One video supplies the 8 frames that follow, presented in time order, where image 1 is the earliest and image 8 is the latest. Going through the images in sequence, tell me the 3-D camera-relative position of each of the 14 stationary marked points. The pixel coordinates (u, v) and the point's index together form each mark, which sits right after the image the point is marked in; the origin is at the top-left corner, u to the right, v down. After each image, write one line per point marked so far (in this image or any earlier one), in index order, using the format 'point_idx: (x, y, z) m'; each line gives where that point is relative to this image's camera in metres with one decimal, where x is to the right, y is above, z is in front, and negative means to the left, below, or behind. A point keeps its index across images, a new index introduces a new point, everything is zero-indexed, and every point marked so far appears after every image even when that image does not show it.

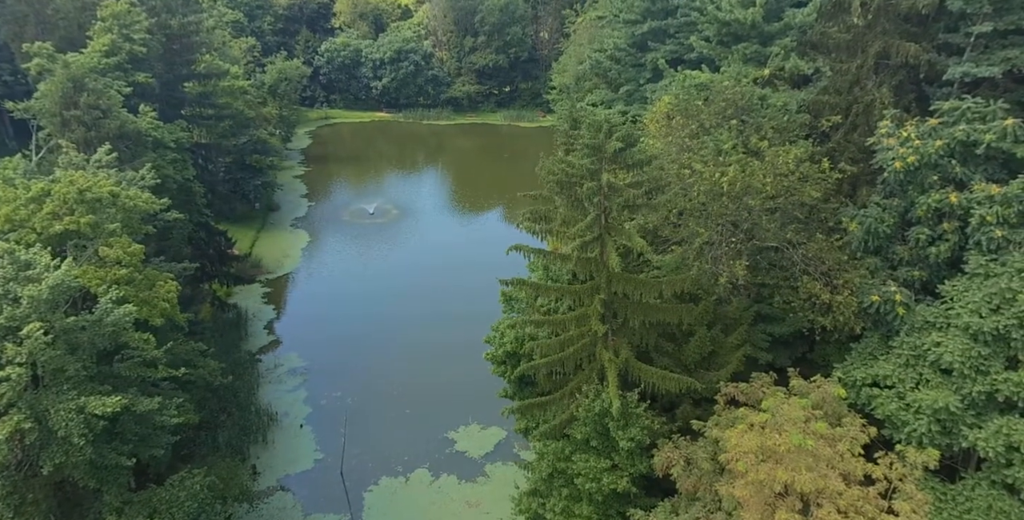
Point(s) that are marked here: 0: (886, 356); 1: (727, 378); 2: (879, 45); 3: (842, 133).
0: (+8.0, -2.1, +14.9) m
1: (+5.0, -2.8, +16.3) m
2: (+9.0, +5.2, +17.0) m
3: (+8.3, +3.2, +17.6) m
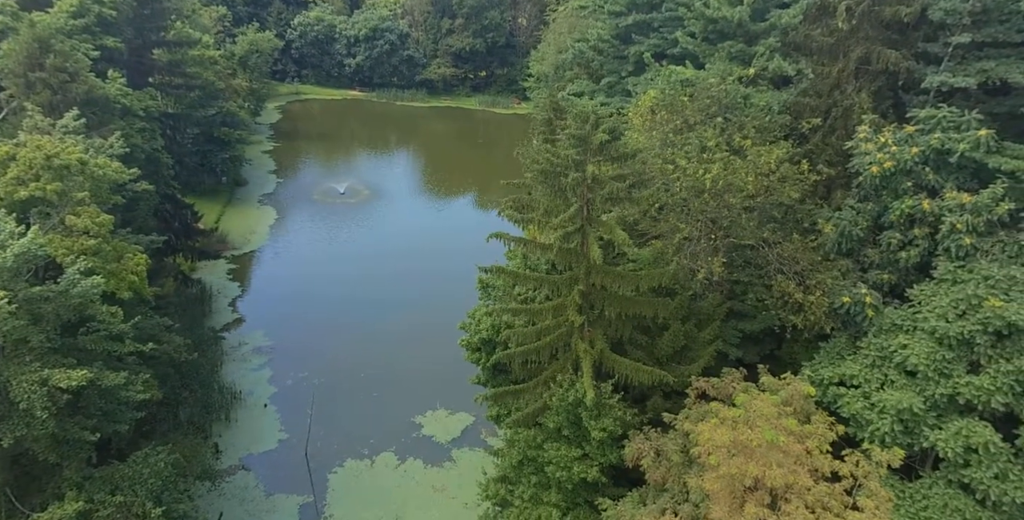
0: (+7.5, -2.1, +15.3) m
1: (+4.4, -2.7, +16.5) m
2: (+8.6, +5.2, +17.2) m
3: (+7.8, +3.2, +17.9) m
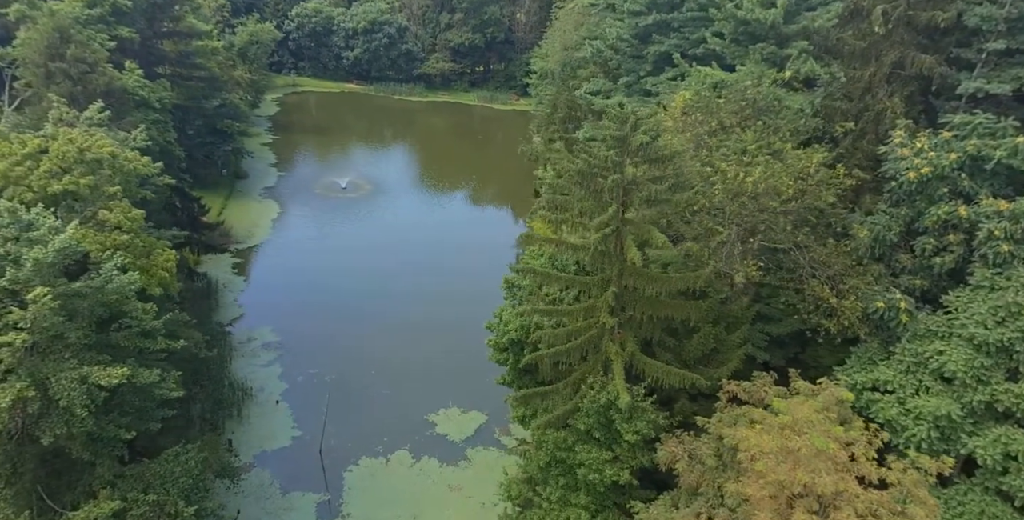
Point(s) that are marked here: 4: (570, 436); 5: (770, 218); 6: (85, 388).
0: (+8.2, -2.2, +15.3) m
1: (+5.1, -2.7, +16.5) m
2: (+9.5, +5.0, +17.2) m
3: (+8.6, +3.1, +17.9) m
4: (+1.4, -4.1, +16.3) m
5: (+6.0, +1.0, +16.0) m
6: (-7.3, -2.2, +11.9) m
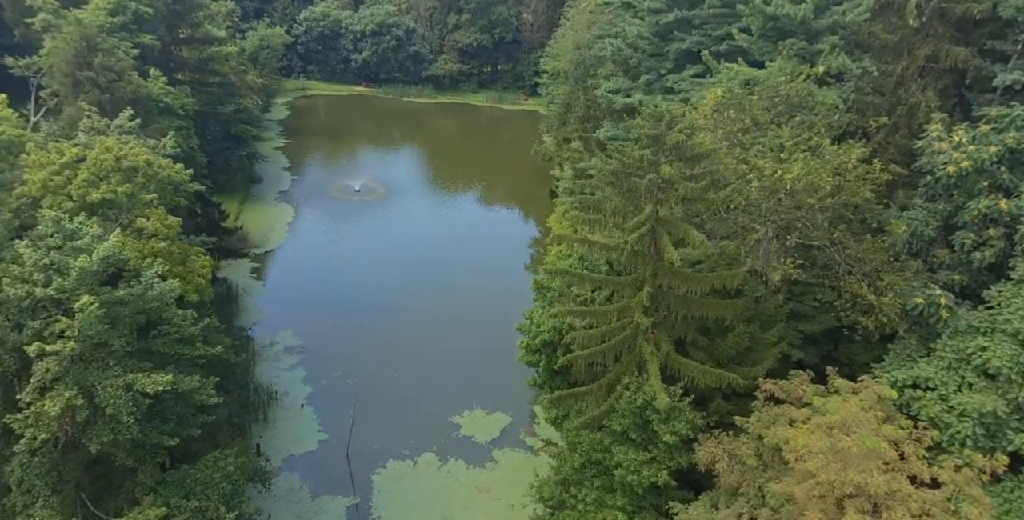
0: (+9.0, -2.1, +15.1) m
1: (+5.9, -2.7, +16.3) m
2: (+10.2, +5.2, +17.0) m
3: (+9.4, +3.2, +17.7) m
4: (+2.2, -4.1, +16.2) m
5: (+6.7, +1.1, +15.9) m
6: (-6.6, -2.3, +11.9) m
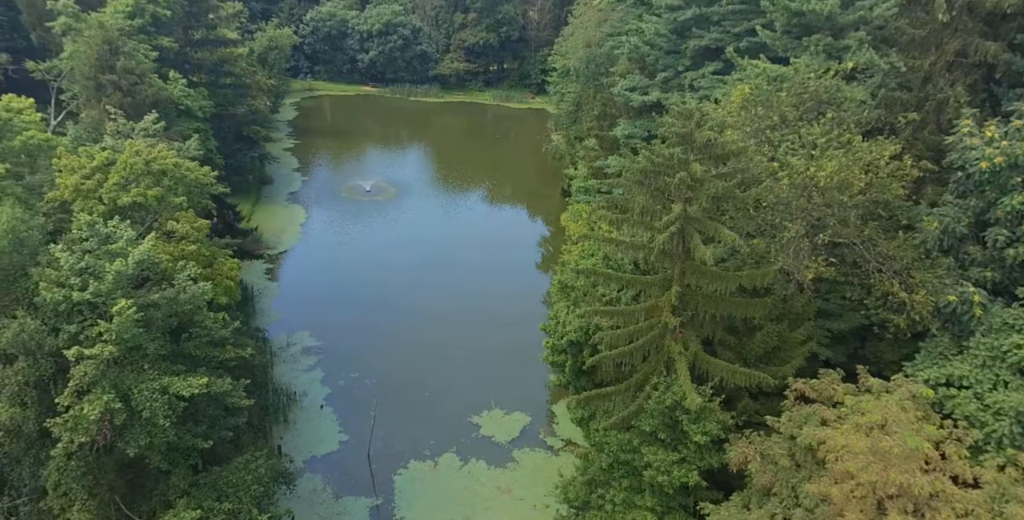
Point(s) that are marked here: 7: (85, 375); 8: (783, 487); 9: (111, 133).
0: (+9.6, -2.1, +15.0) m
1: (+6.6, -2.6, +16.2) m
2: (+10.8, +5.2, +16.8) m
3: (+10.0, +3.3, +17.5) m
4: (+2.9, -4.1, +16.1) m
5: (+7.4, +1.1, +15.8) m
6: (-5.9, -2.4, +11.9) m
7: (-7.0, -1.9, +11.4) m
8: (+5.5, -4.6, +14.1) m
9: (-10.2, +3.2, +17.6) m
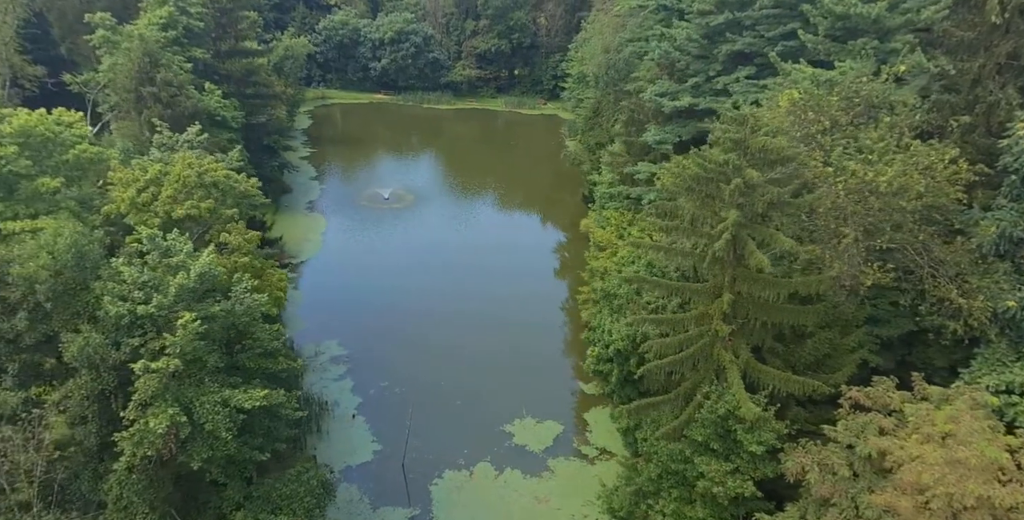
0: (+10.7, -2.2, +14.7) m
1: (+7.7, -2.8, +16.0) m
2: (+11.8, +5.1, +16.6) m
3: (+11.1, +3.1, +17.3) m
4: (+4.0, -4.3, +15.9) m
5: (+8.4, +1.0, +15.6) m
6: (-4.9, -2.6, +11.9) m
7: (-6.0, -2.1, +11.4) m
8: (+6.6, -4.7, +13.8) m
9: (-9.1, +2.9, +17.7) m
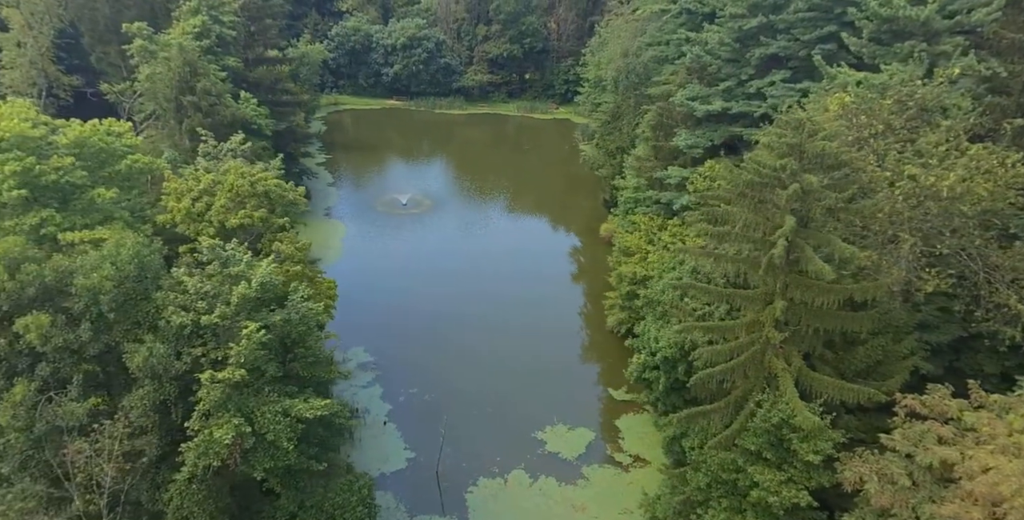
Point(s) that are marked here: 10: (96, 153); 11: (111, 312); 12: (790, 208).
0: (+11.8, -2.3, +14.4) m
1: (+8.8, -2.9, +15.7) m
2: (+12.9, +5.0, +16.4) m
3: (+12.2, +3.0, +17.0) m
4: (+5.1, -4.4, +15.7) m
5: (+9.5, +0.8, +15.3) m
6: (-3.8, -2.8, +11.8) m
7: (-4.9, -2.3, +11.3) m
8: (+7.7, -4.9, +13.6) m
9: (-7.9, +2.7, +17.7) m
10: (-10.8, +2.8, +18.1) m
11: (-7.7, -1.0, +13.4) m
12: (+5.8, +1.1, +14.5) m
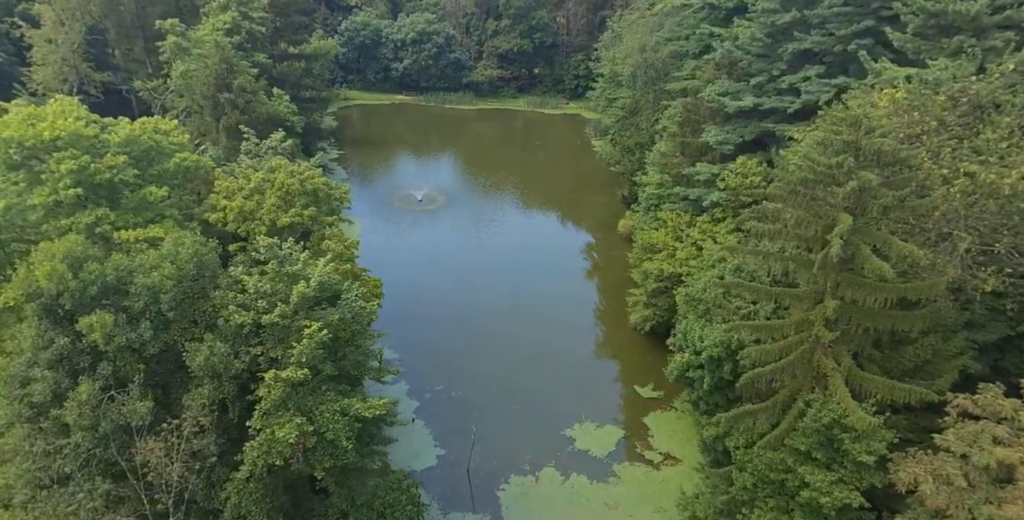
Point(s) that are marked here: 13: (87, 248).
0: (+12.9, -2.3, +14.2) m
1: (+9.9, -2.9, +15.6) m
2: (+14.0, +5.0, +16.1) m
3: (+13.3, +3.1, +16.8) m
4: (+6.2, -4.4, +15.6) m
5: (+10.6, +0.9, +15.1) m
6: (-2.8, -2.8, +11.7) m
7: (-3.9, -2.3, +11.3) m
8: (+8.7, -4.8, +13.4) m
9: (-6.9, +2.8, +17.6) m
10: (-9.8, +2.8, +18.1) m
11: (-6.7, -1.0, +13.3) m
12: (+6.8, +1.1, +14.3) m
13: (-8.8, +0.3, +14.3) m
